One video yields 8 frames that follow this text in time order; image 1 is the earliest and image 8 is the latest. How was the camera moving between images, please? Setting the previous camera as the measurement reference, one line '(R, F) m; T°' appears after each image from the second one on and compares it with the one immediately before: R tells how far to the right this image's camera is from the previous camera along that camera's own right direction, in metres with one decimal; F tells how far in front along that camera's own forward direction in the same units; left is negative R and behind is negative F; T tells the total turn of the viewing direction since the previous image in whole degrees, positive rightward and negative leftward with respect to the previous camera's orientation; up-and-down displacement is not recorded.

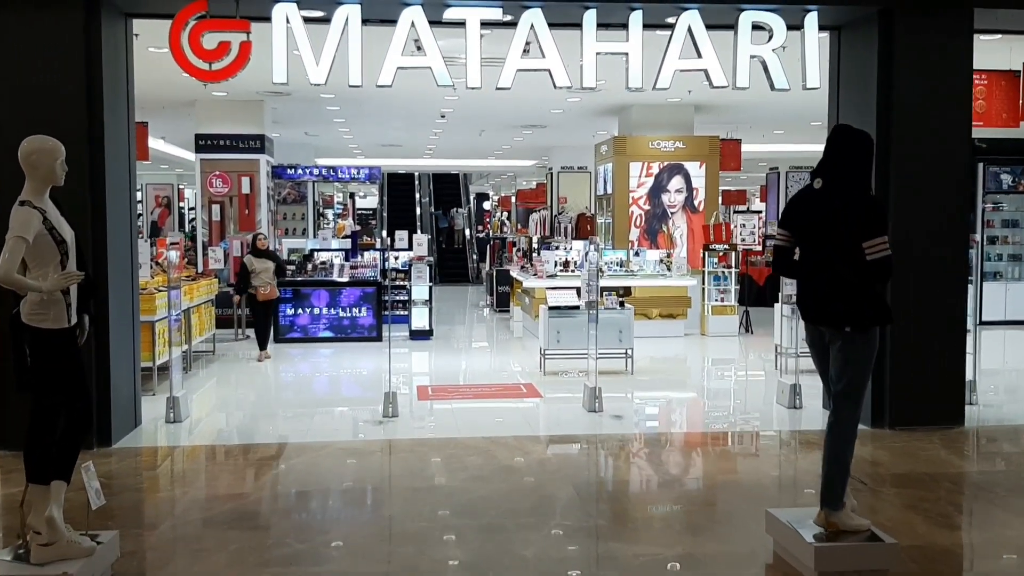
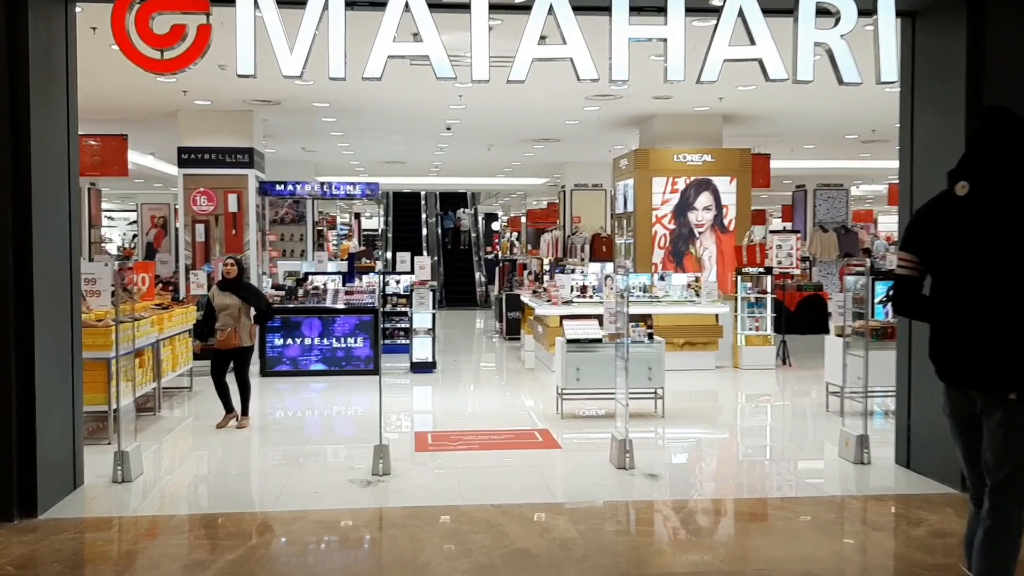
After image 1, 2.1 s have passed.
(0.0, +1.0) m; 0°
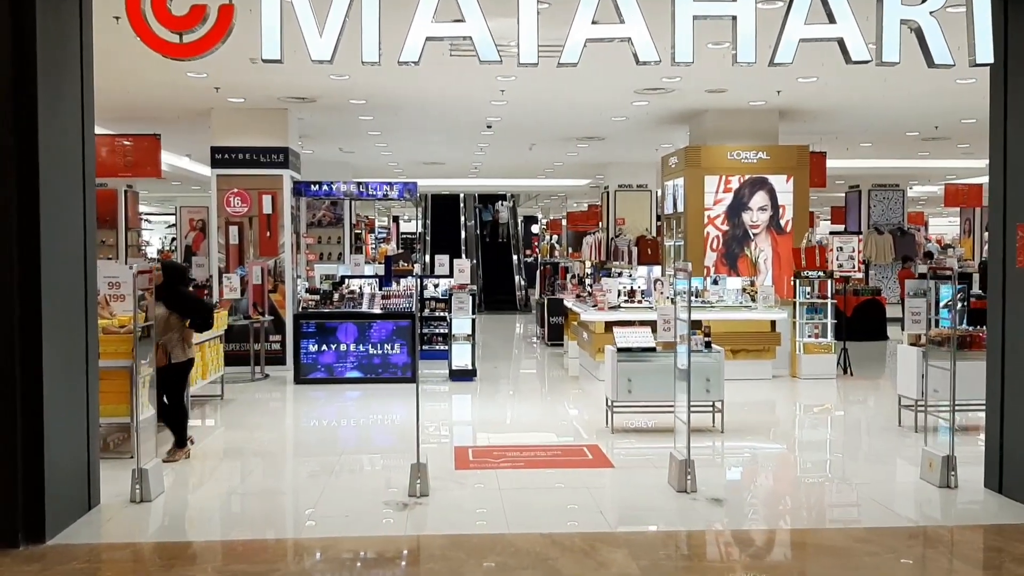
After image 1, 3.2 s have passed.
(-0.1, +0.5) m; -2°
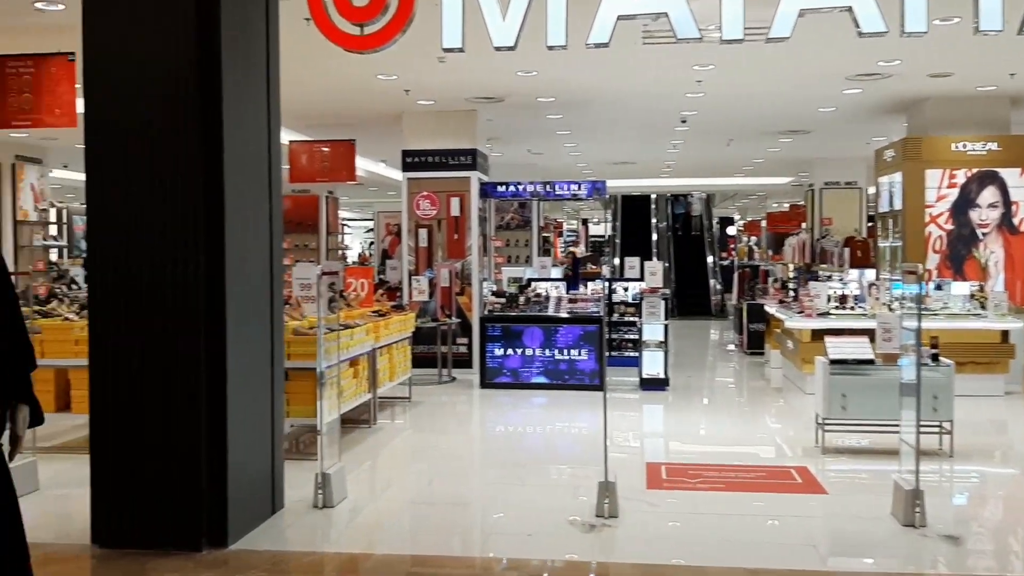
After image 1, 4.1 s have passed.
(0.0, +0.4) m; -11°
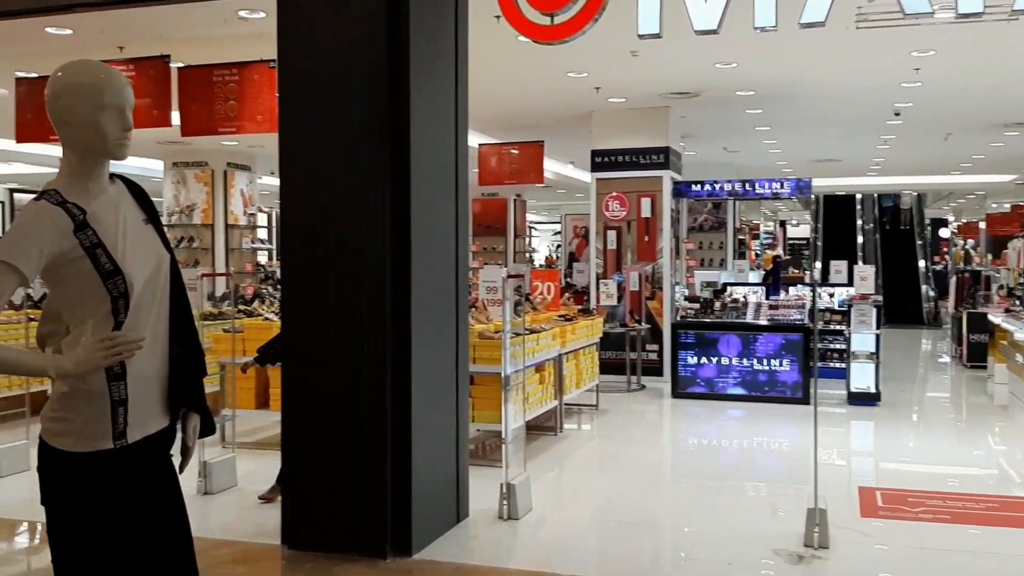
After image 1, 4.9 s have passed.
(0.0, +0.3) m; -11°
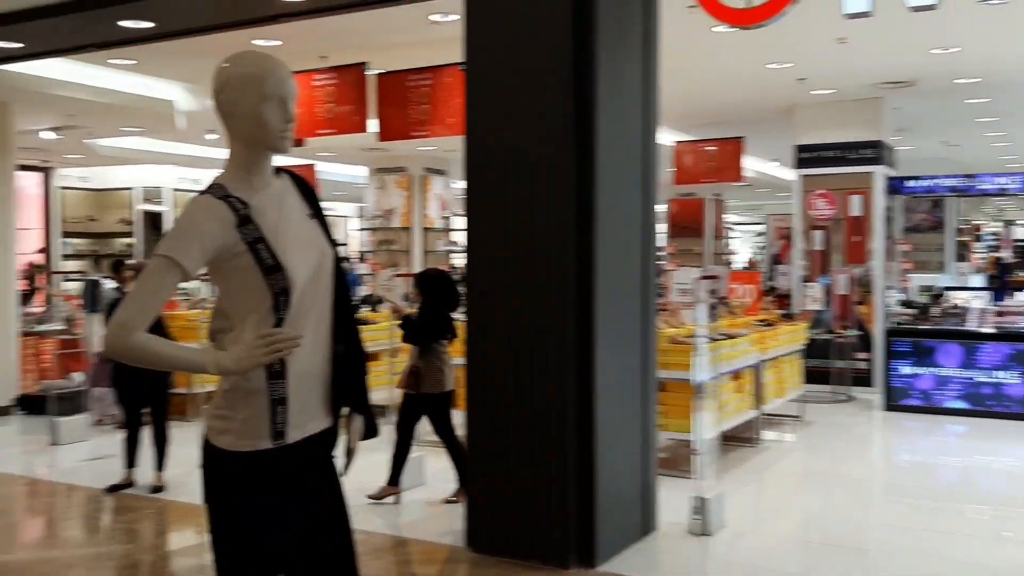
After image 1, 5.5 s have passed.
(0.0, +0.1) m; -12°
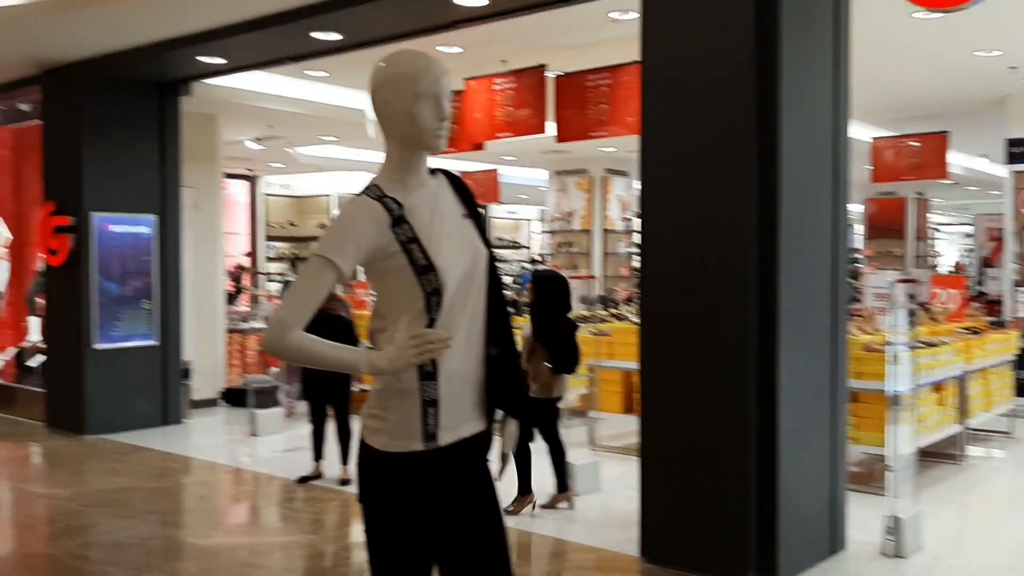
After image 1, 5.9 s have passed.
(0.0, +0.1) m; -11°
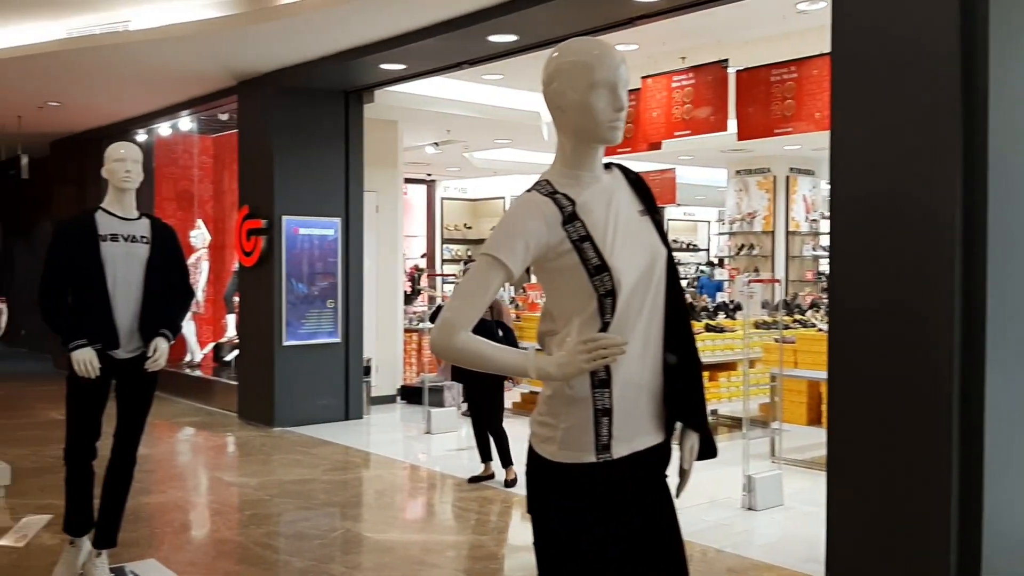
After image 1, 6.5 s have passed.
(0.0, +0.1) m; -10°
